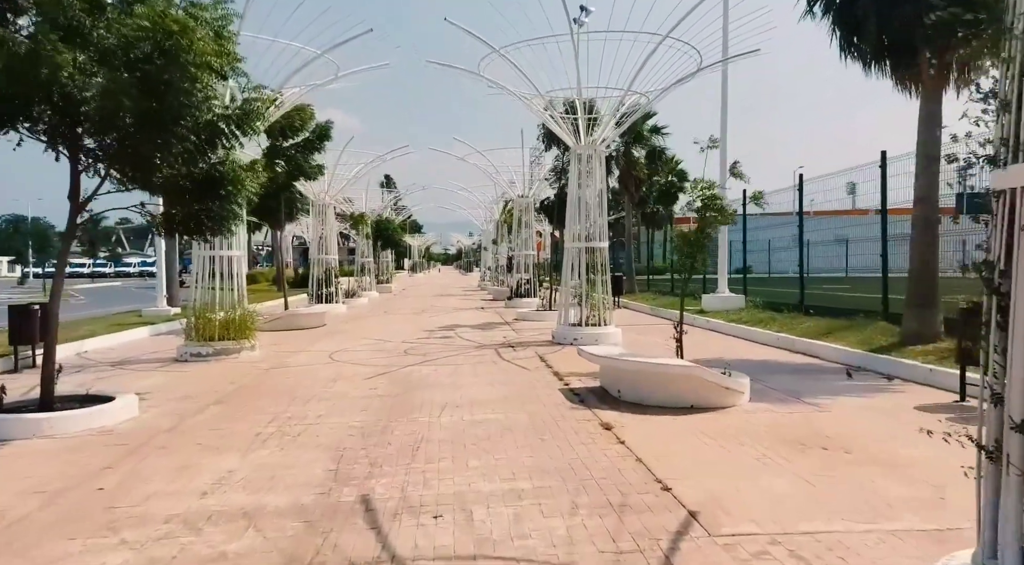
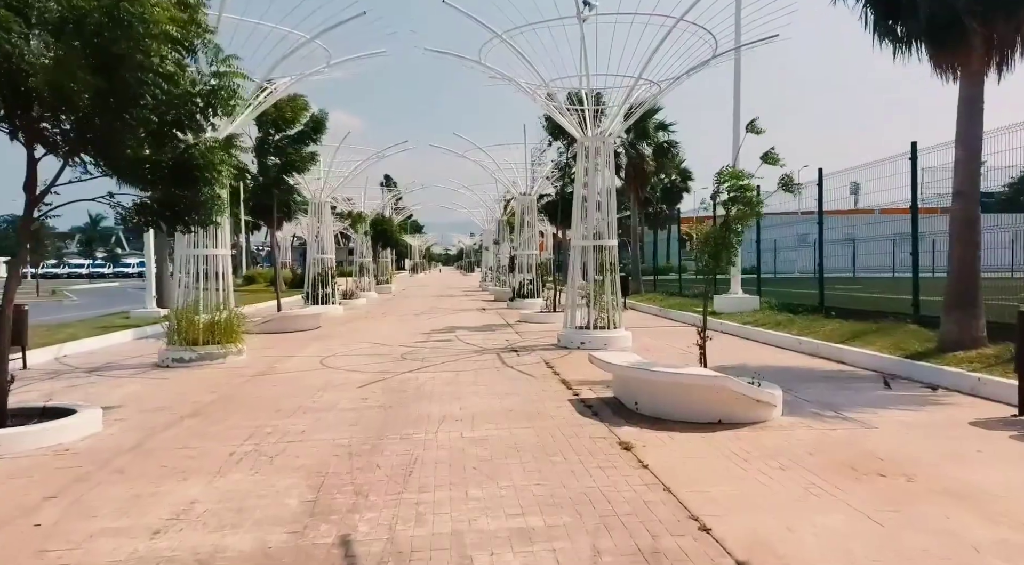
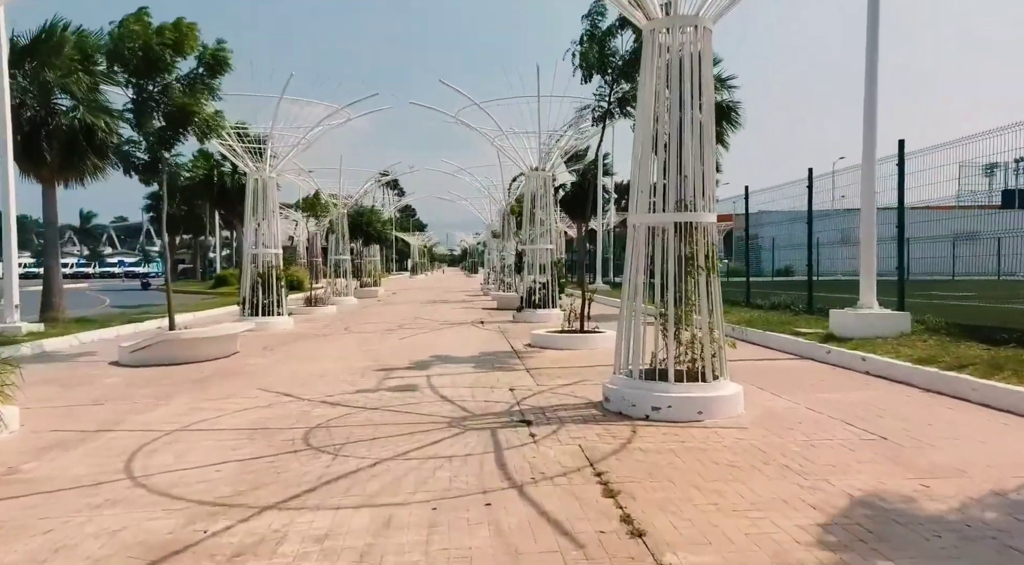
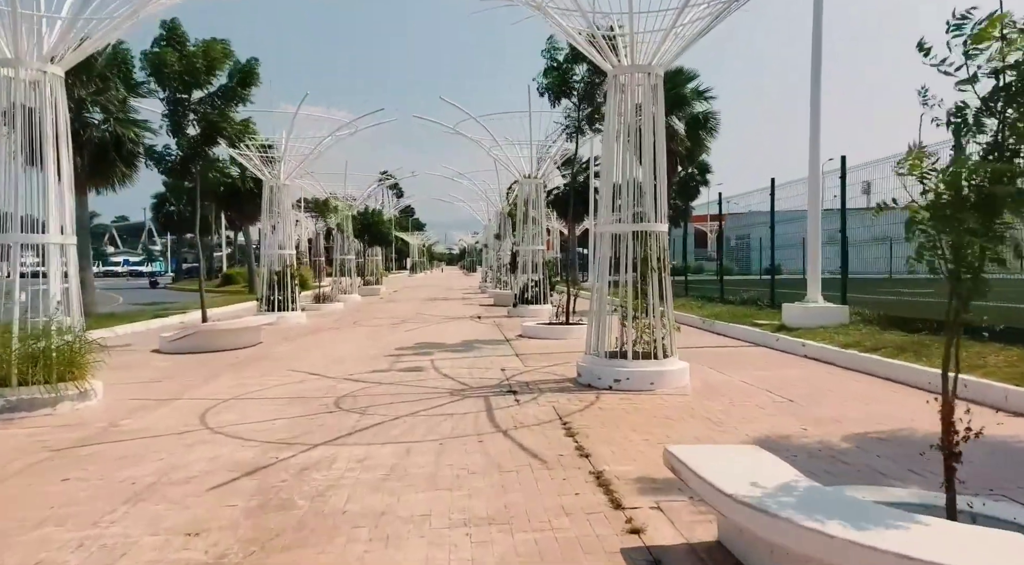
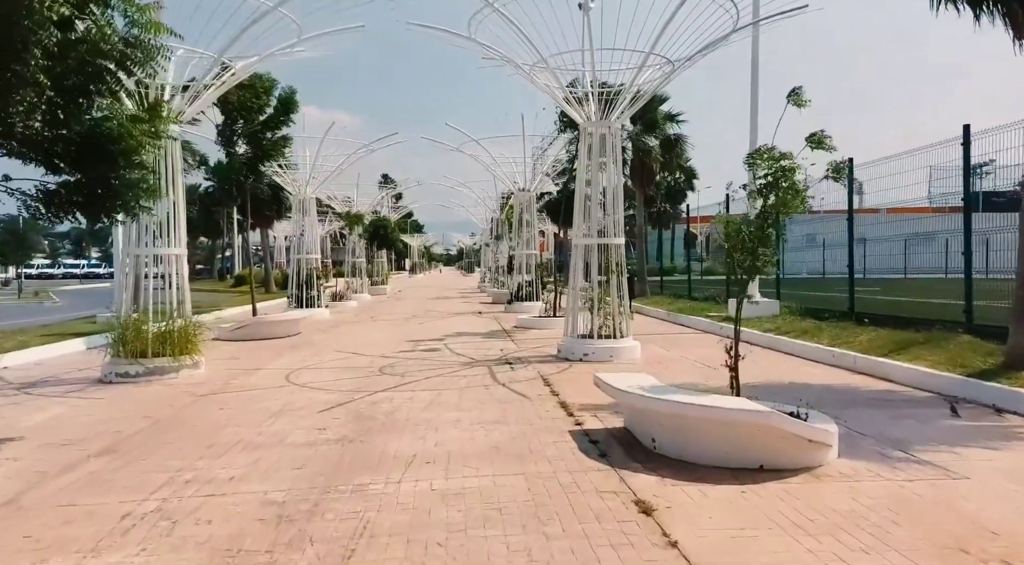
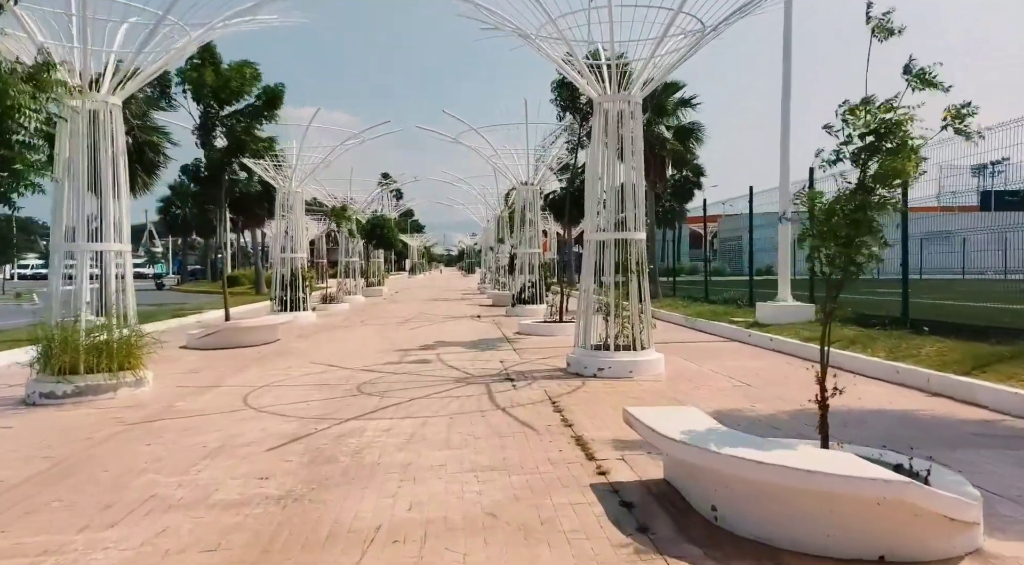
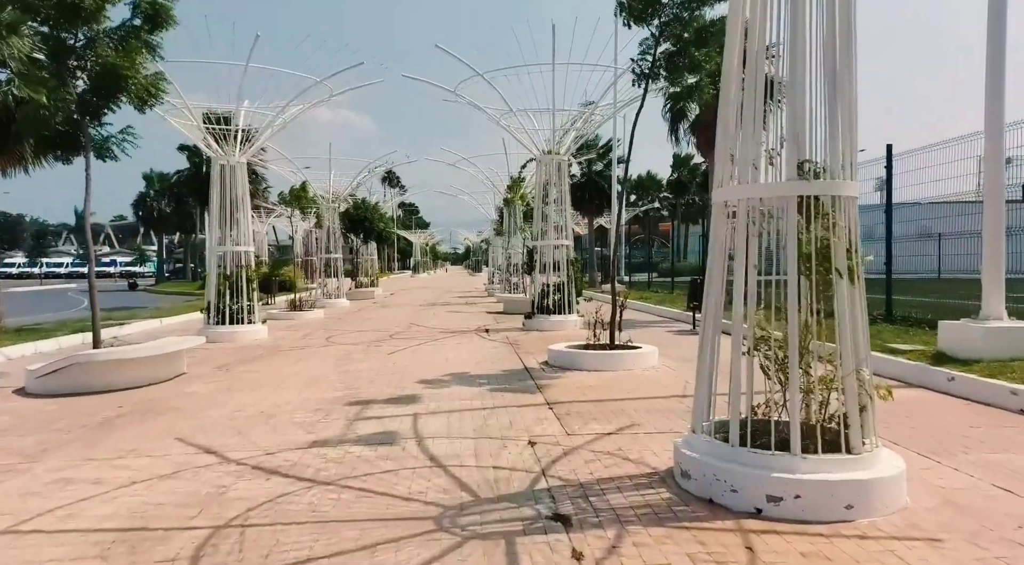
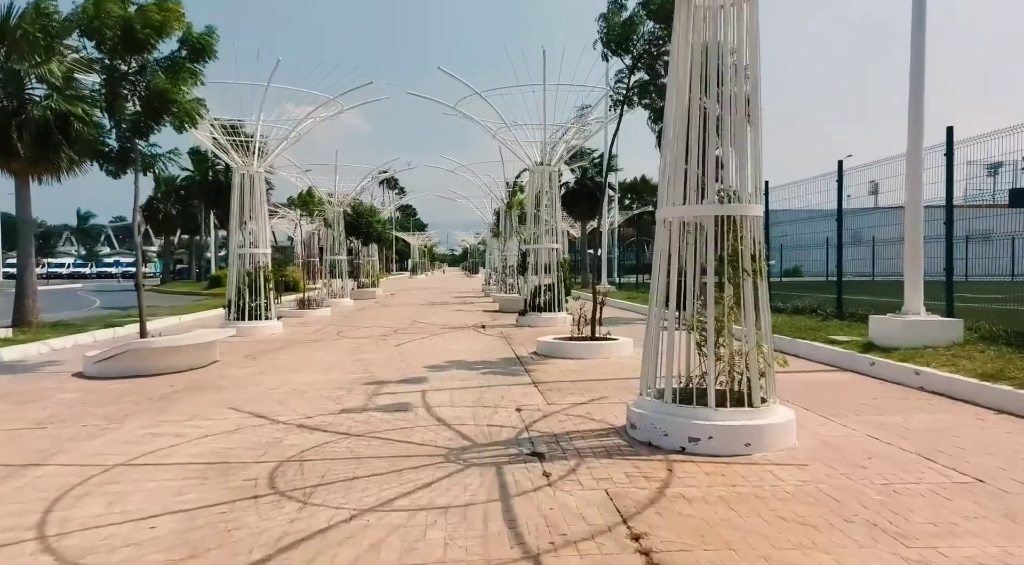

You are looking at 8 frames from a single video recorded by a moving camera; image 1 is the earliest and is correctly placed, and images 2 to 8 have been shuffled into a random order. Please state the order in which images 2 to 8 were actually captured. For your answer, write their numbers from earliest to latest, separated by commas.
2, 5, 6, 4, 3, 8, 7
